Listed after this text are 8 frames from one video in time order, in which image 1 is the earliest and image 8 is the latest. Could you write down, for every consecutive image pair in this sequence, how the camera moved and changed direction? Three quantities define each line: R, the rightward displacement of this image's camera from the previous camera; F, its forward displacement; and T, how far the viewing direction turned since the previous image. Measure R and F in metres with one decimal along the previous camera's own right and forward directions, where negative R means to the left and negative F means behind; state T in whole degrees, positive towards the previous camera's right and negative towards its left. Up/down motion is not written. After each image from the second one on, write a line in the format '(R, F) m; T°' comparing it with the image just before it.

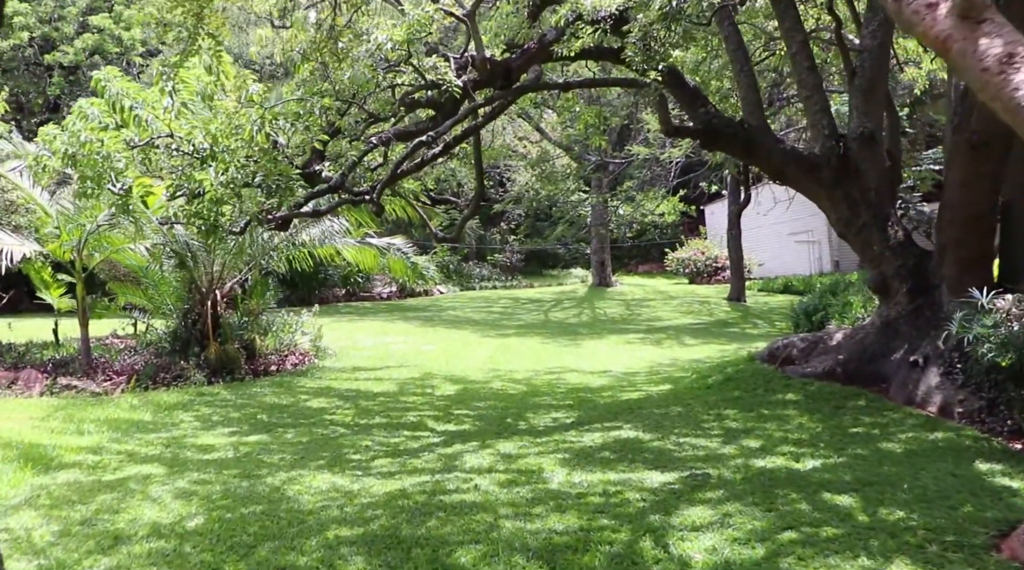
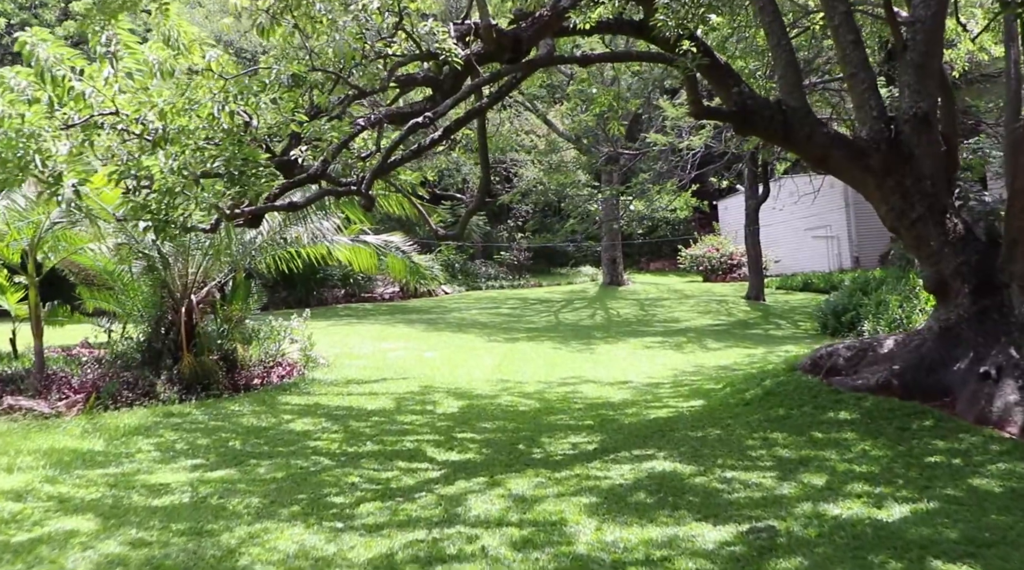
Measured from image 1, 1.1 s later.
(0.0, +1.0) m; 0°
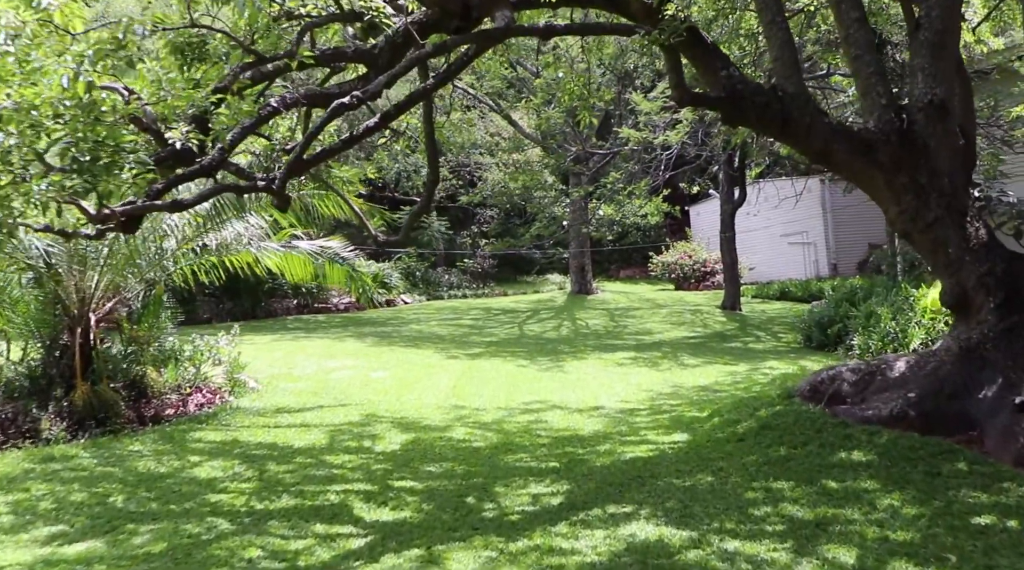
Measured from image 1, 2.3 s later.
(+0.1, +1.1) m; +2°
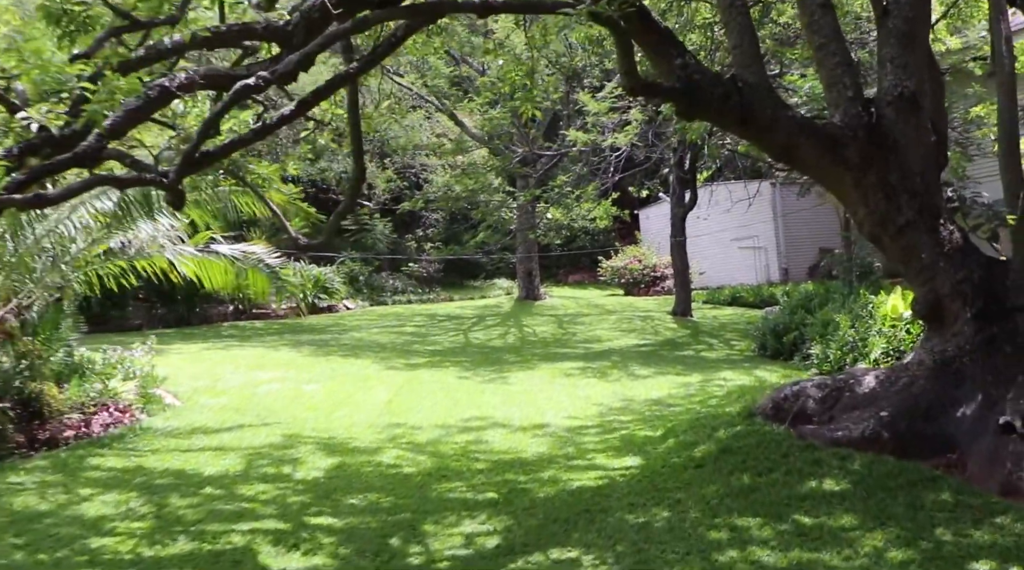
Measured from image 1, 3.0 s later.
(+0.1, +0.6) m; +3°
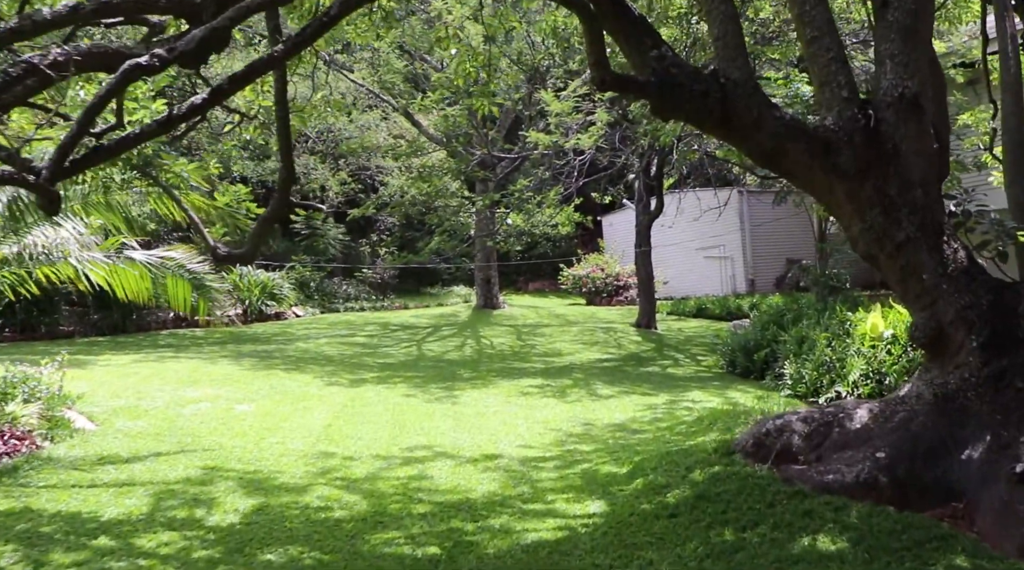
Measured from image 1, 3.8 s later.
(+0.1, +0.7) m; +2°
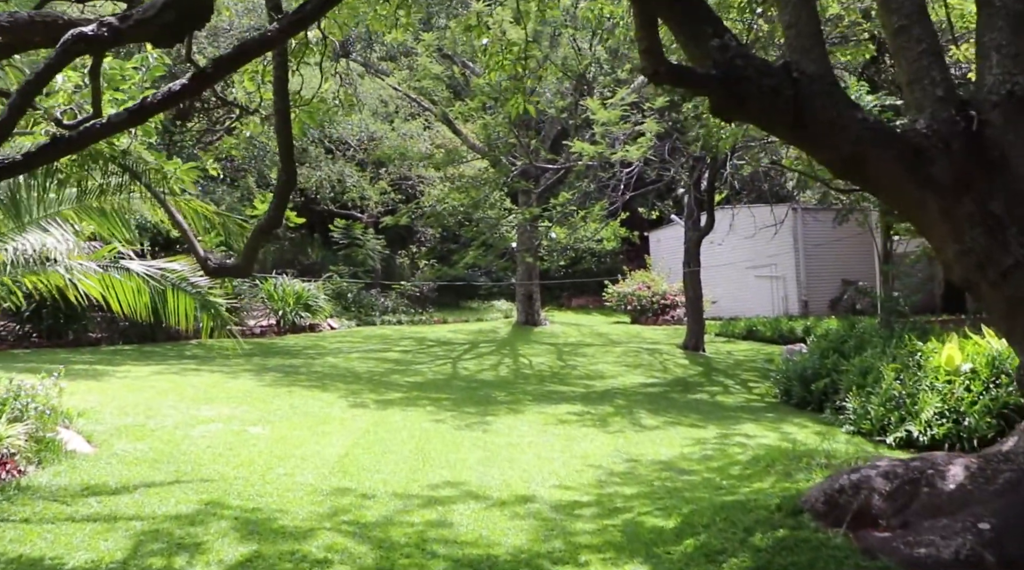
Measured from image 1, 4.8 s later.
(+0.1, +0.7) m; -3°
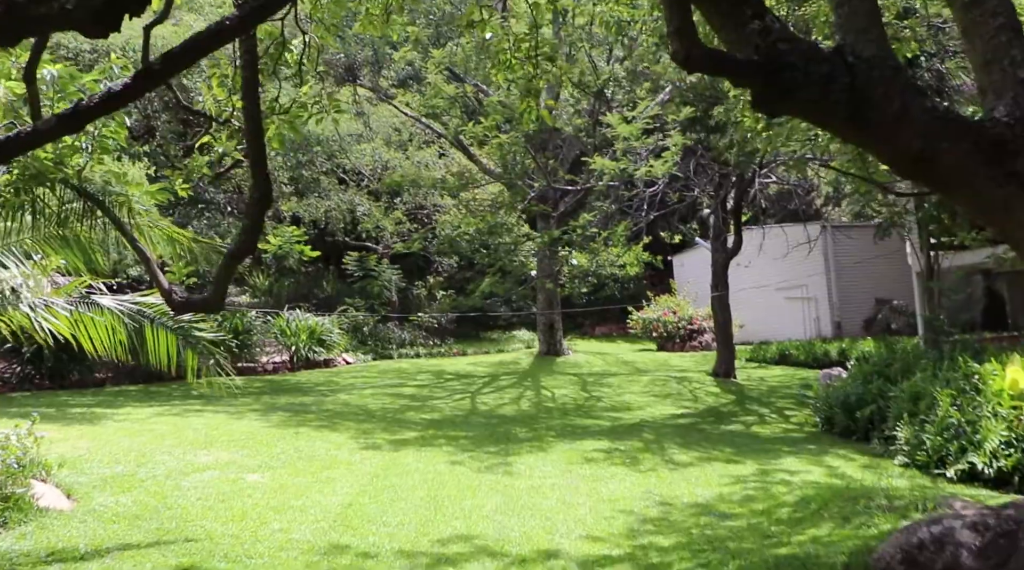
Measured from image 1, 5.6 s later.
(0.0, +0.6) m; -1°
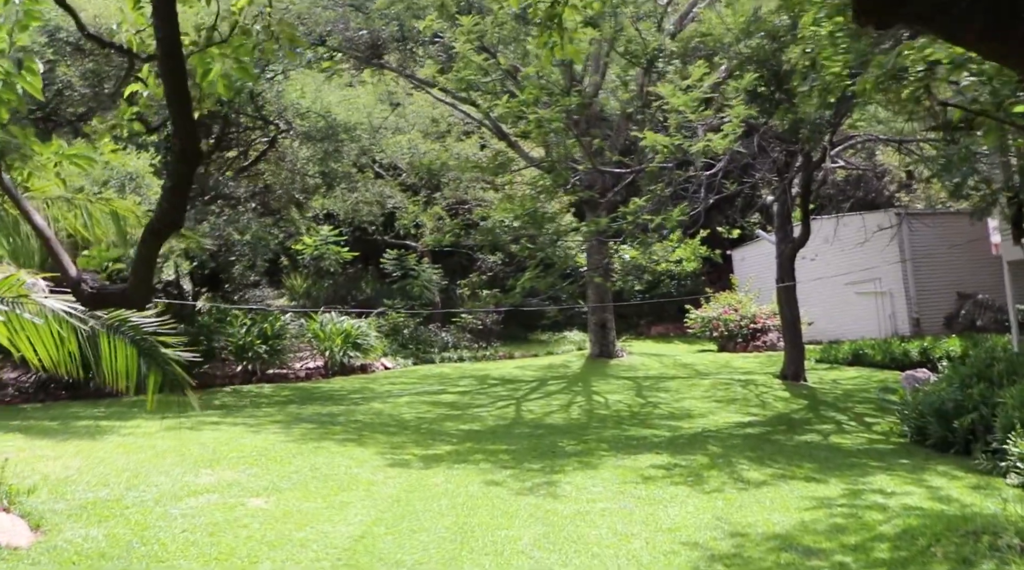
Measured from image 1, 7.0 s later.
(+0.1, +1.1) m; -3°
